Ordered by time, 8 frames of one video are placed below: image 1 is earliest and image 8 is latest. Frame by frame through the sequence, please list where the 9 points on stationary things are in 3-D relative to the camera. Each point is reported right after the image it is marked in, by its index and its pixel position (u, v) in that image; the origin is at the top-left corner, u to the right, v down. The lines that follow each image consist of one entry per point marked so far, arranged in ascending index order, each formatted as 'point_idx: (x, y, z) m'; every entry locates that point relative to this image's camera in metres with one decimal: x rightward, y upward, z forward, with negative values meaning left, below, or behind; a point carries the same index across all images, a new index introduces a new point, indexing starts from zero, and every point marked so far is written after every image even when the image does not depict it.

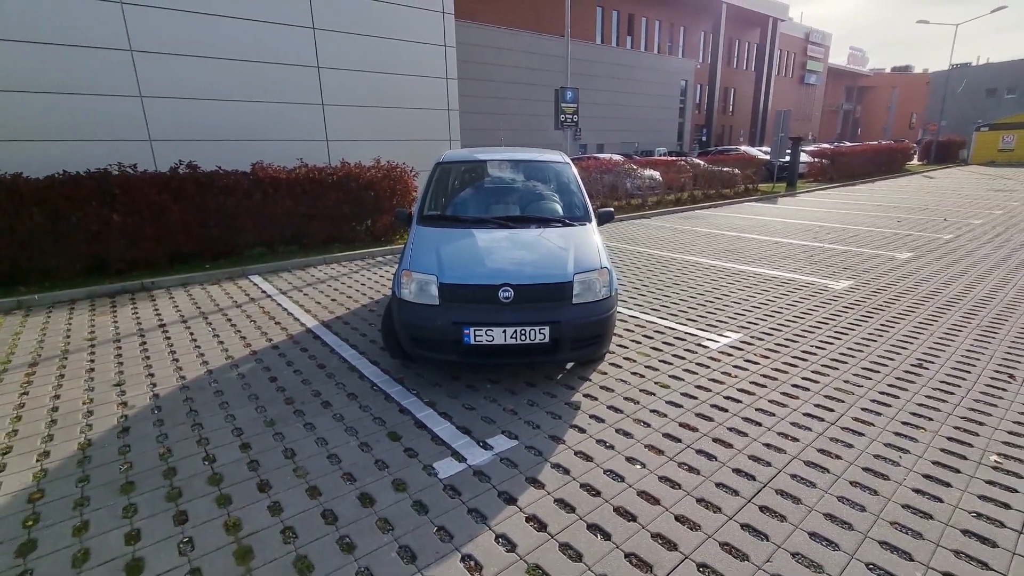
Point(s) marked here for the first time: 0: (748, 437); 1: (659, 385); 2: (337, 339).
0: (+1.5, -0.9, +3.1) m
1: (+1.1, -0.7, +3.8) m
2: (-1.7, -0.5, +4.7) m
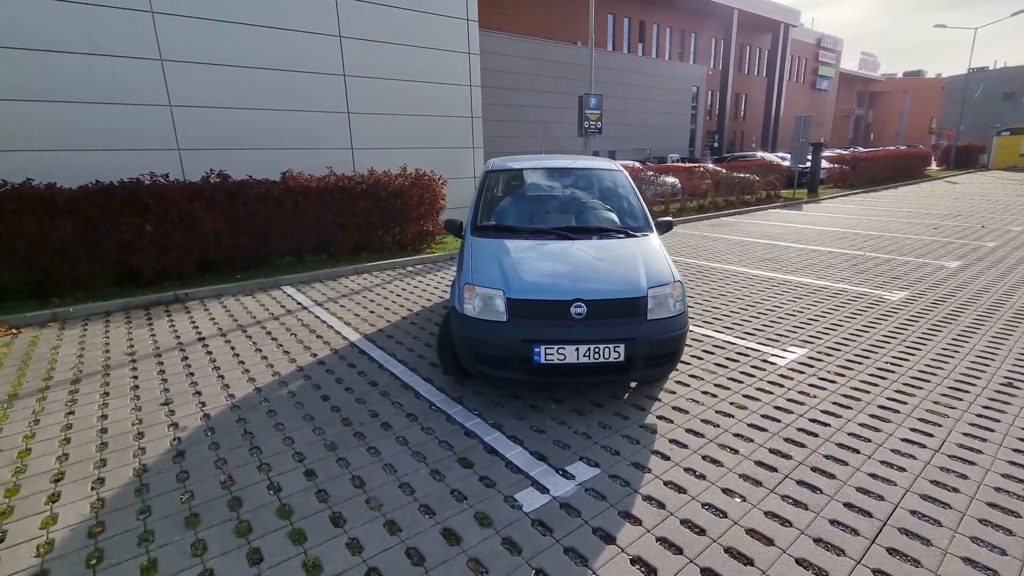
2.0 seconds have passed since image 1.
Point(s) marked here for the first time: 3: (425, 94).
0: (+1.9, -1.0, +2.8) m
1: (+1.6, -0.8, +3.5) m
2: (-1.2, -0.6, +4.6) m
3: (-2.0, +4.3, +10.8) m
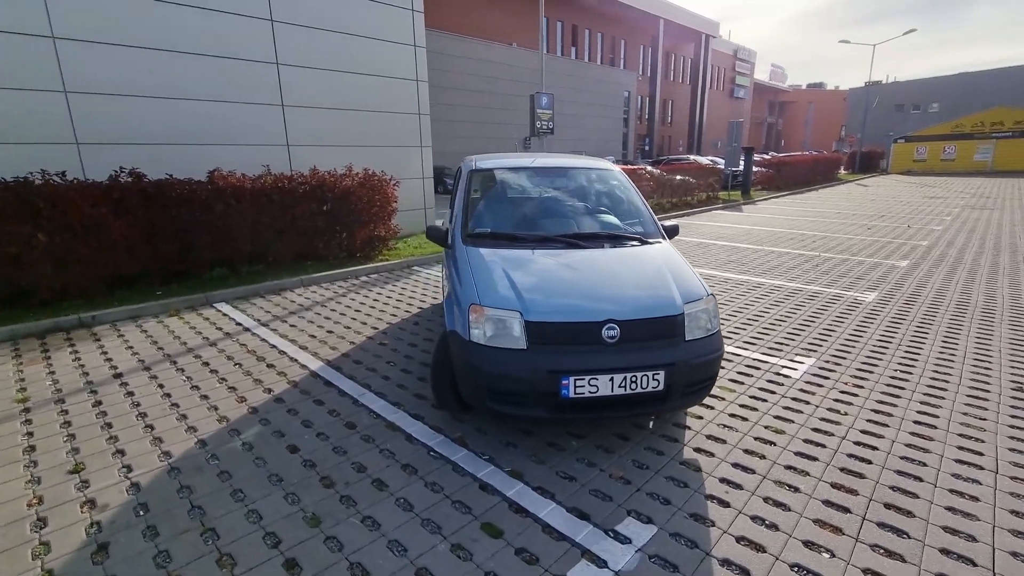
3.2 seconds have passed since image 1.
0: (+2.1, -1.1, +2.6) m
1: (+1.7, -0.9, +3.2) m
2: (-1.2, -0.8, +3.9) m
3: (-2.9, +4.1, +10.0) m
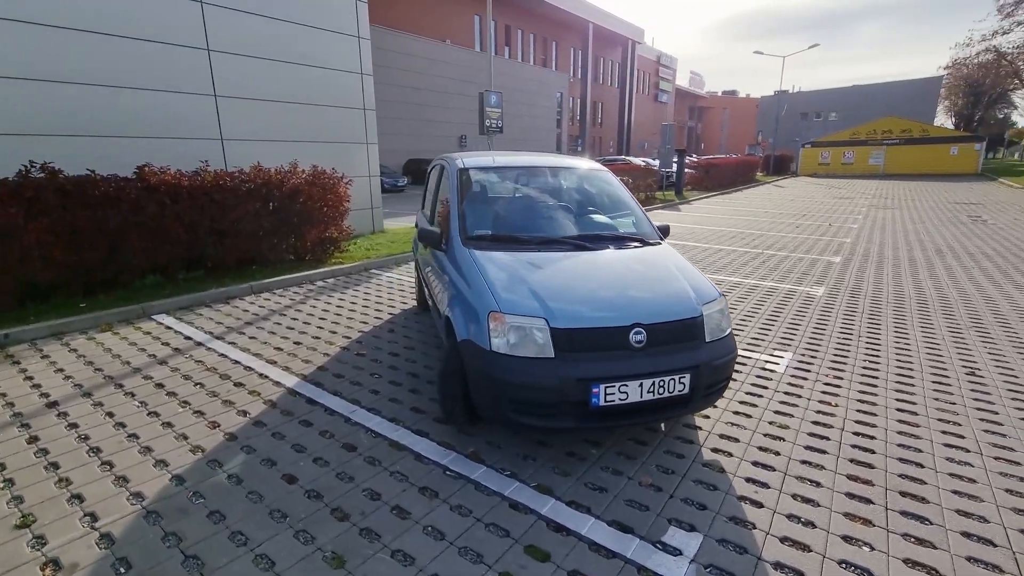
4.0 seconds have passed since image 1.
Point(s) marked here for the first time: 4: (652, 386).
0: (+2.3, -1.1, +2.7) m
1: (+1.8, -0.9, +3.3) m
2: (-1.2, -0.8, +3.6) m
3: (-3.8, +4.0, +9.4) m
4: (+0.8, -0.5, +2.7) m
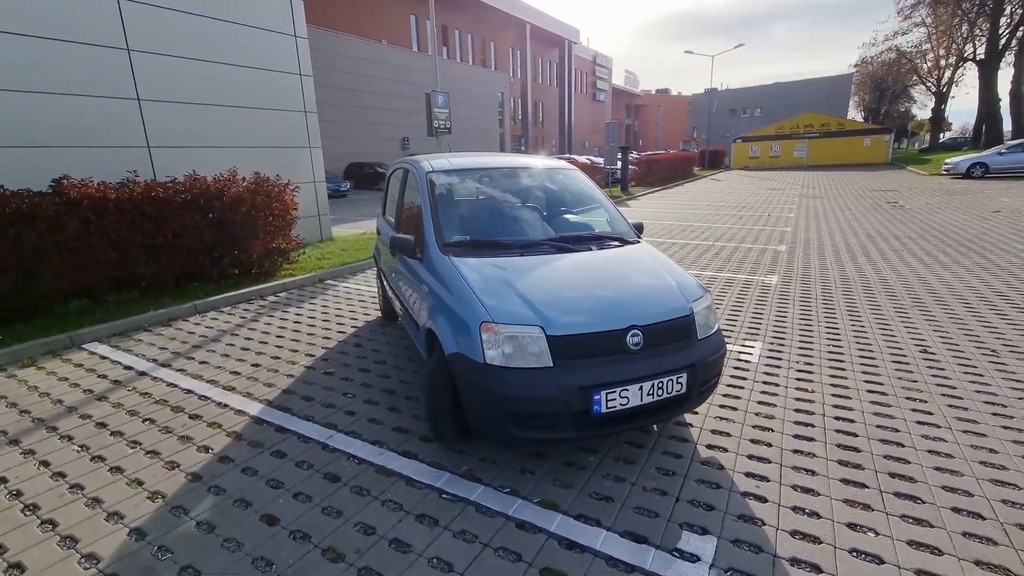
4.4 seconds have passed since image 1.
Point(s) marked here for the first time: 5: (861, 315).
0: (+2.3, -1.0, +2.8) m
1: (+1.7, -0.9, +3.3) m
2: (-1.3, -0.9, +3.3) m
3: (-4.7, +3.7, +8.8) m
4: (+0.7, -0.5, +2.6) m
5: (+3.8, -0.3, +5.4) m
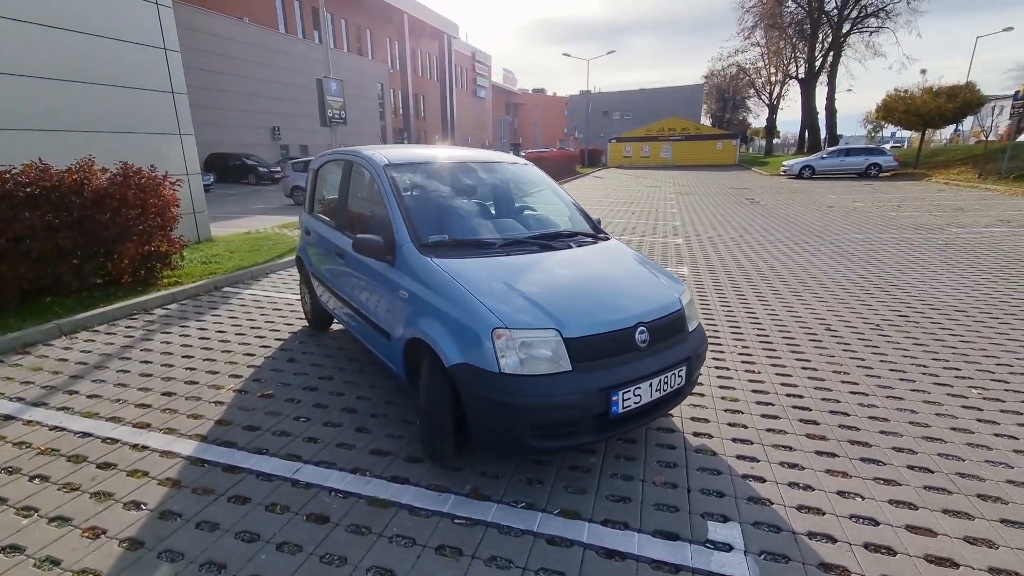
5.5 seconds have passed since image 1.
0: (+2.2, -0.9, +3.2) m
1: (+1.6, -0.8, +3.6) m
2: (-1.3, -1.0, +2.8) m
3: (-6.1, +3.5, +7.4) m
4: (+0.8, -0.5, +2.6) m
5: (+3.1, -0.1, +6.1) m
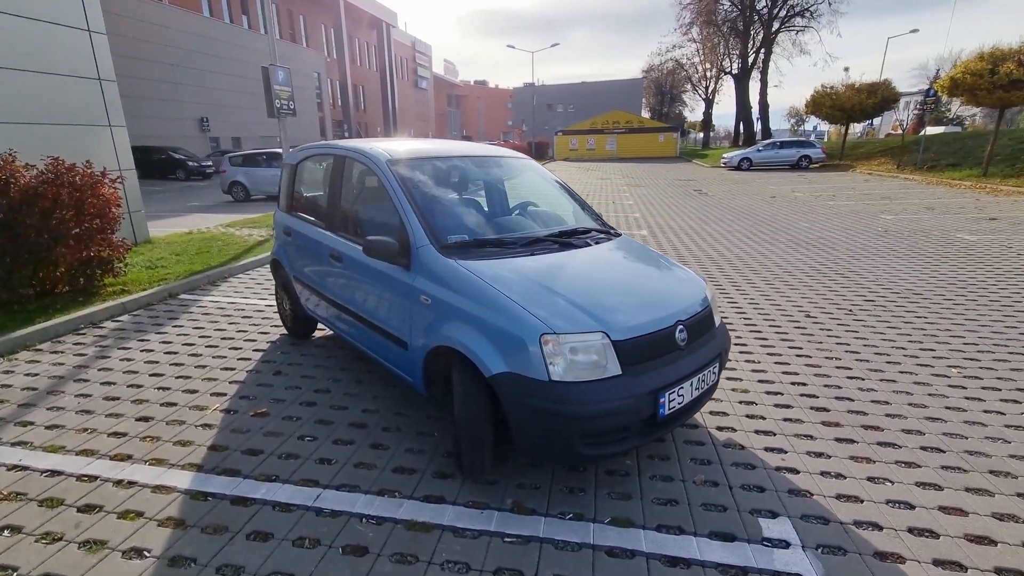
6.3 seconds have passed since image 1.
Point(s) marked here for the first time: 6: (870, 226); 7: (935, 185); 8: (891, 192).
0: (+2.4, -0.8, +3.3) m
1: (+1.7, -0.8, +3.6) m
2: (-1.1, -1.1, +2.6) m
3: (-6.5, +3.4, +6.5) m
4: (+1.0, -0.5, +2.6) m
5: (+2.9, 0.0, +6.2) m
6: (+7.8, +1.4, +10.8) m
7: (+14.2, +3.5, +16.6) m
8: (+12.3, +3.1, +16.0) m
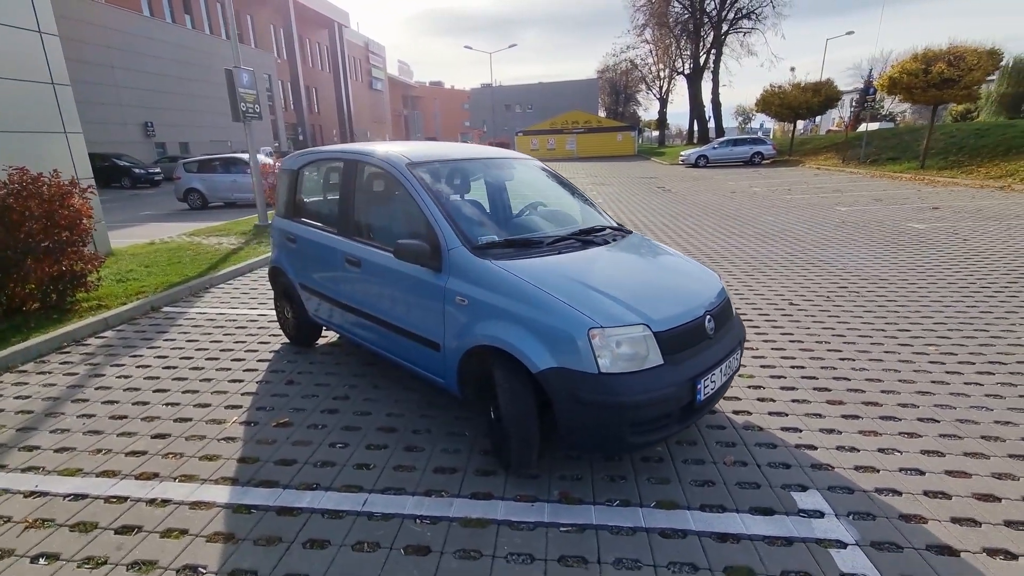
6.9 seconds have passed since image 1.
0: (+2.6, -0.7, +3.6) m
1: (+1.8, -0.7, +3.8) m
2: (-0.9, -1.1, +2.6) m
3: (-6.7, +3.1, +6.1) m
4: (+1.2, -0.5, +2.8) m
5: (+2.8, +0.1, +6.5) m
6: (+7.3, +1.6, +11.4) m
7: (+13.2, +4.0, +17.7) m
8: (+11.3, +3.6, +17.0) m
